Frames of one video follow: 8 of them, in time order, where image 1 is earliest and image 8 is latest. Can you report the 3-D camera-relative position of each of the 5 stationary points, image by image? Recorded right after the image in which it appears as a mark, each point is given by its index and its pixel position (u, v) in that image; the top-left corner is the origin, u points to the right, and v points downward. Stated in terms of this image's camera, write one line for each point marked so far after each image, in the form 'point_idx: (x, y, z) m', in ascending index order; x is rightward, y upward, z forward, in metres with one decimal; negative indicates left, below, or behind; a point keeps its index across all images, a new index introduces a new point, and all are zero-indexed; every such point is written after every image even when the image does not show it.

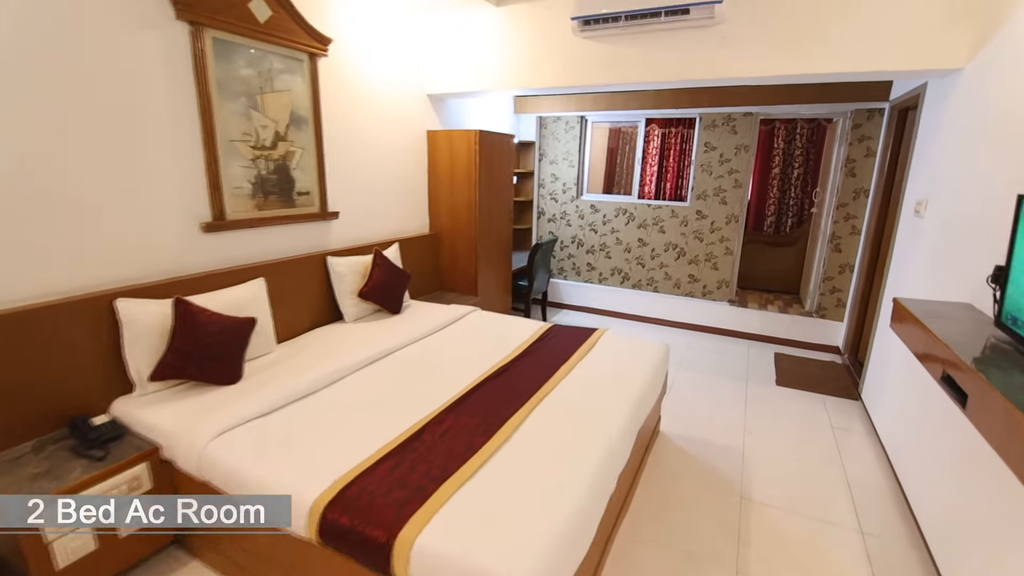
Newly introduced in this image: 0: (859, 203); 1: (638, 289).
0: (+3.5, +0.8, +4.2) m
1: (+1.5, 0.0, +5.0) m
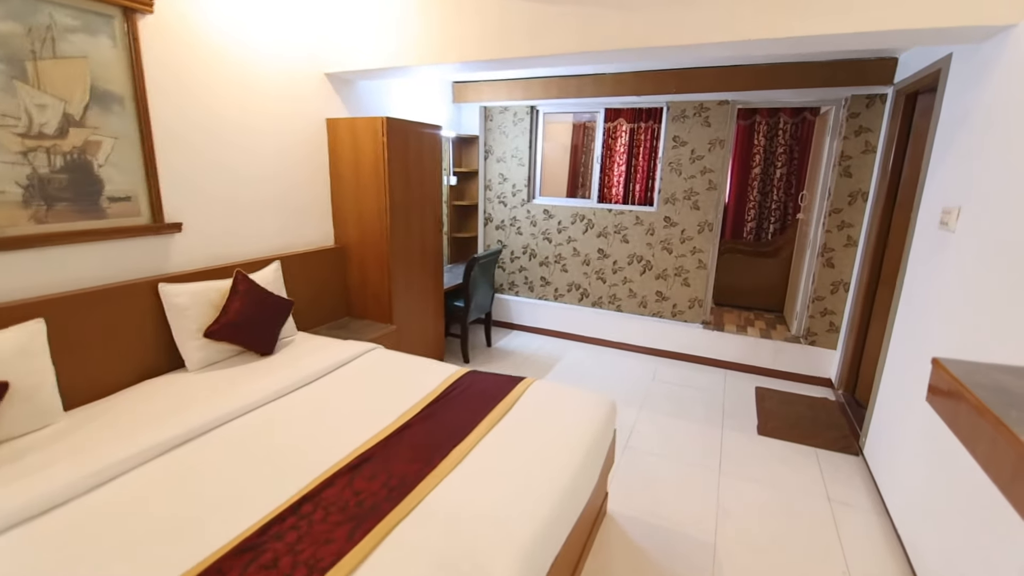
0: (+3.0, +0.7, +3.6) m
1: (+0.9, -0.2, +4.3) m
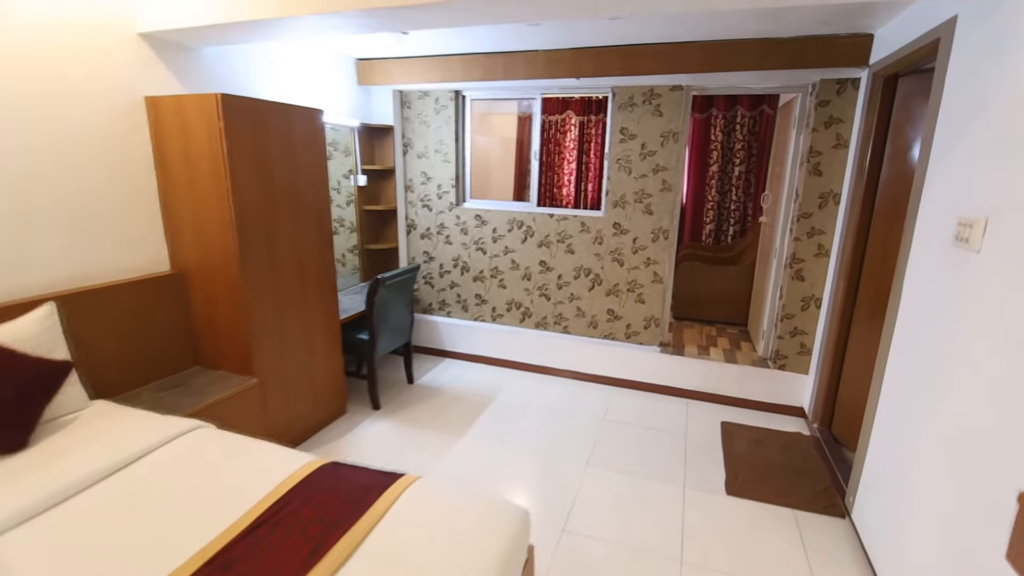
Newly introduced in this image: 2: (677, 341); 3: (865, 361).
0: (+2.4, +0.6, +3.1) m
1: (+0.3, -0.4, +3.7) m
2: (+1.4, -0.5, +3.7) m
3: (+2.3, -0.5, +2.6) m
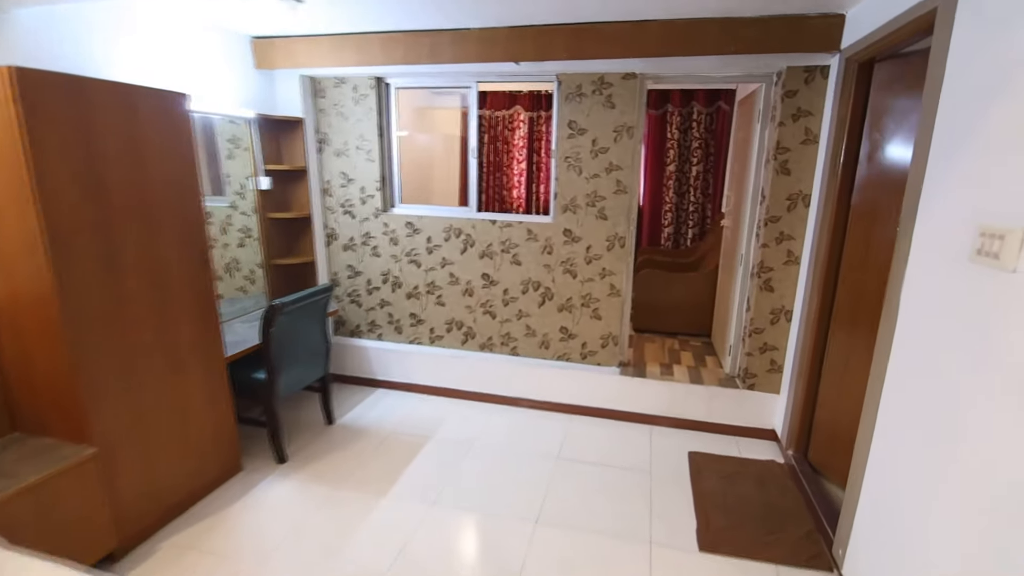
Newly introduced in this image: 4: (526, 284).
0: (+1.9, +0.5, +2.8) m
1: (-0.2, -0.5, +3.2) m
2: (+1.0, -0.6, +3.4) m
3: (+1.9, -0.5, +2.3) m
4: (+0.1, 0.0, +3.1) m
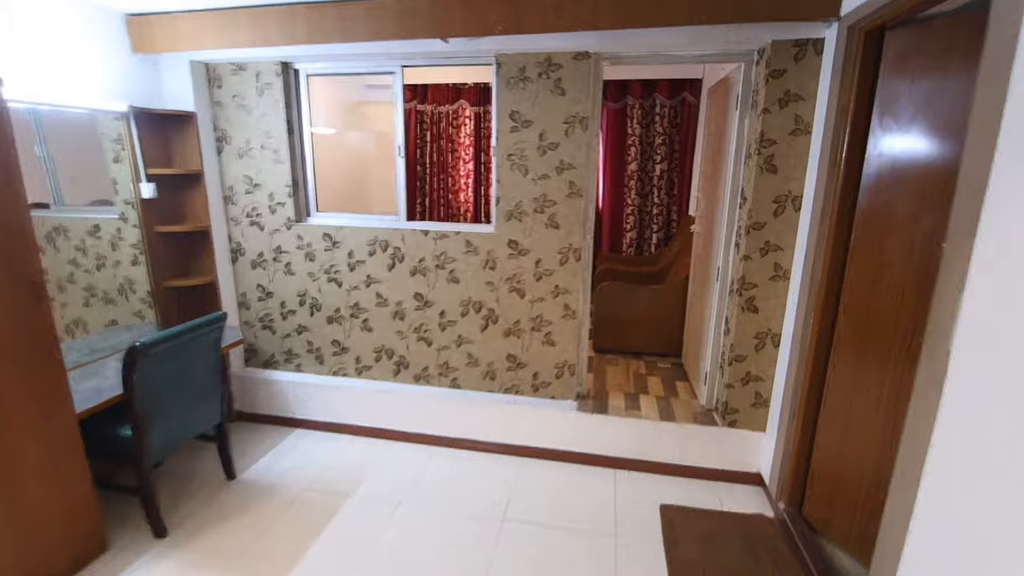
0: (+1.5, +0.4, +2.3) m
1: (-0.6, -0.6, +2.7) m
2: (+0.6, -0.7, +2.9) m
3: (+1.5, -0.7, +1.9) m
4: (-0.3, -0.1, +2.6) m
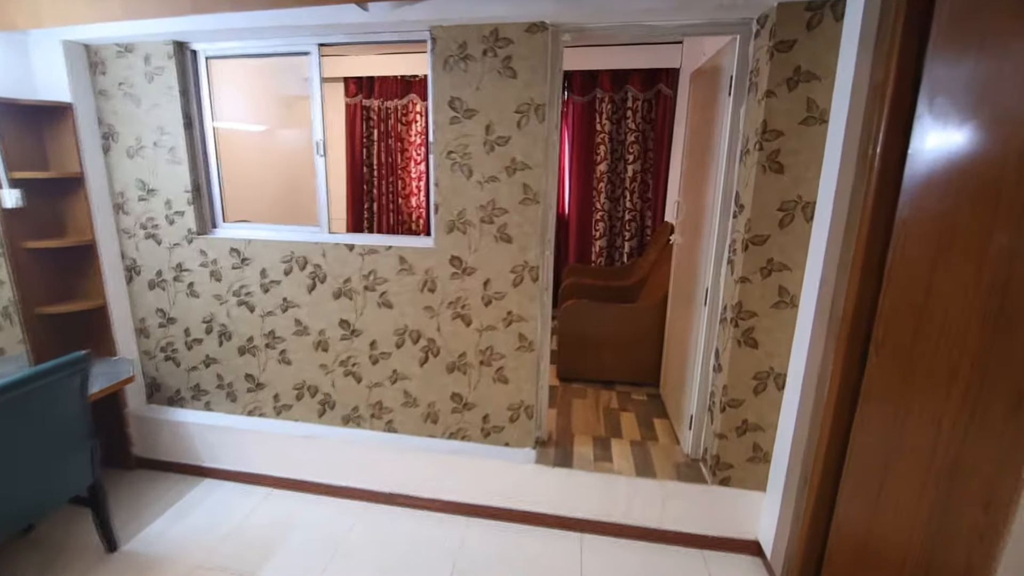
0: (+1.2, +0.2, +1.8) m
1: (-0.9, -0.8, +2.3) m
2: (+0.3, -0.8, +2.4) m
3: (+1.2, -0.8, +1.4) m
4: (-0.6, -0.2, +2.2) m
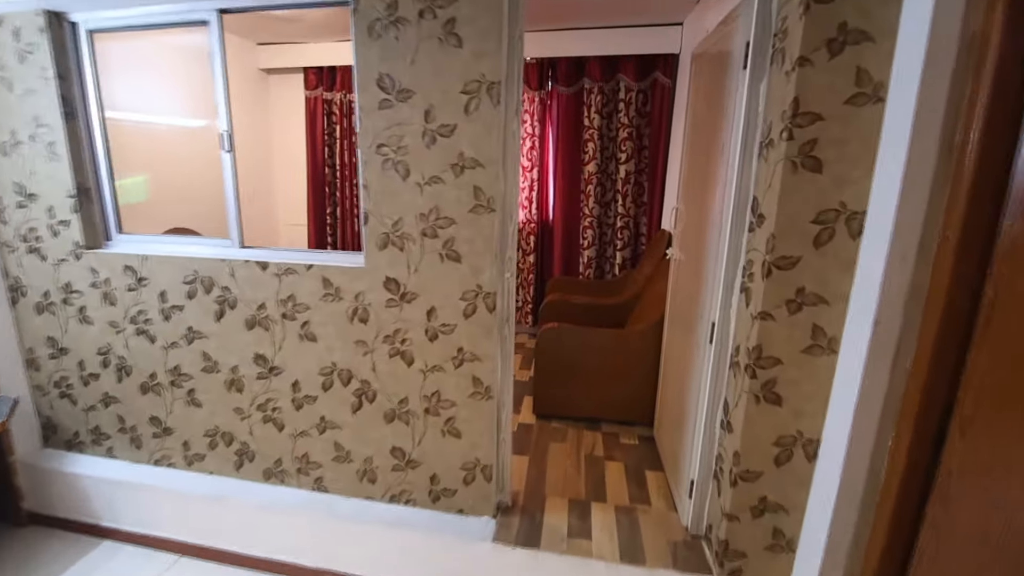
0: (+1.0, +0.1, +1.3) m
1: (-1.0, -0.9, +1.9) m
2: (+0.1, -1.0, +2.0) m
3: (+1.0, -0.9, +0.9) m
4: (-0.8, -0.4, +1.8) m
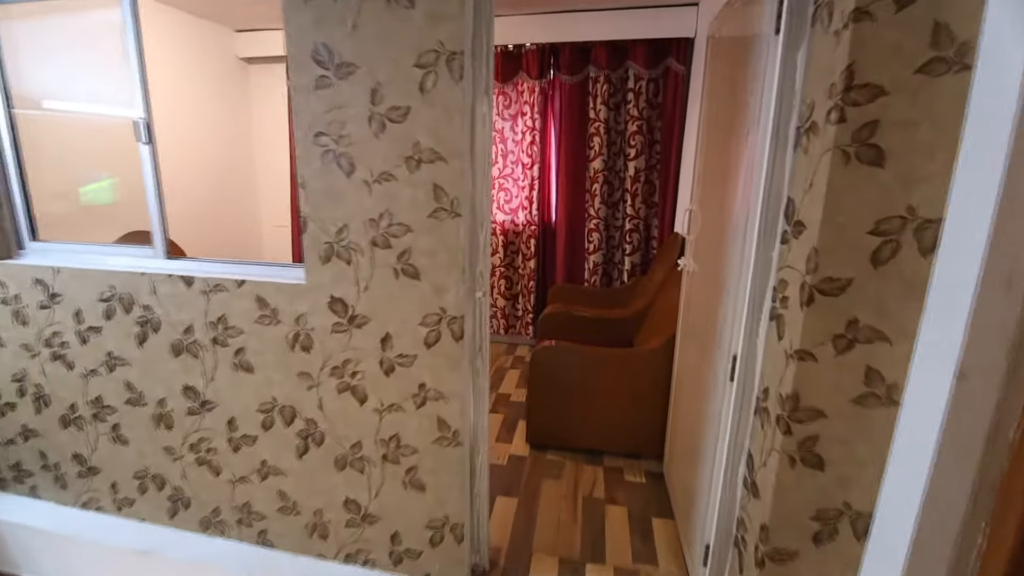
0: (+0.9, 0.0, +1.0) m
1: (-1.1, -1.0, +1.6) m
2: (0.0, -1.0, +1.7) m
3: (+0.9, -1.0, +0.6) m
4: (-0.9, -0.4, +1.5) m
